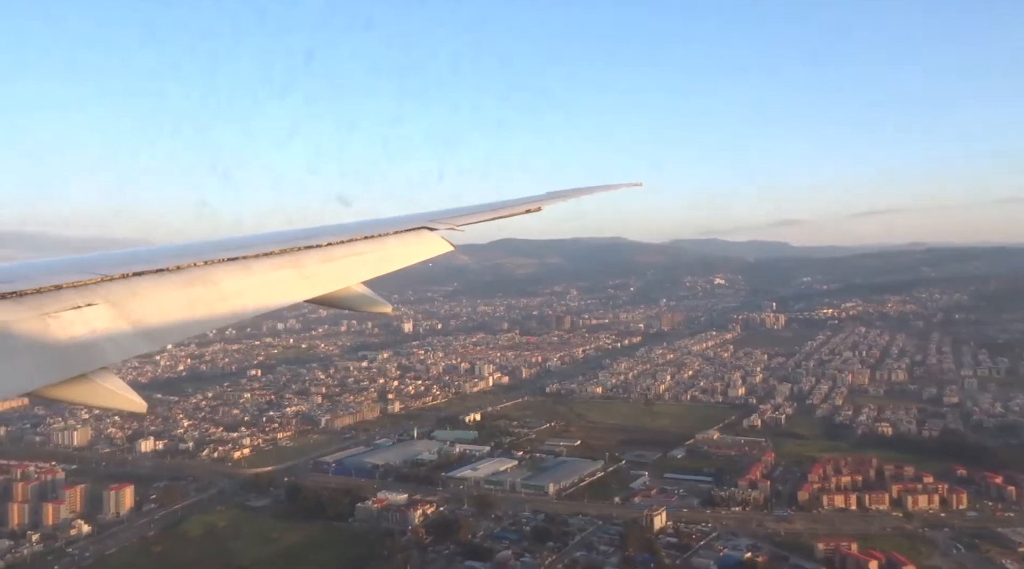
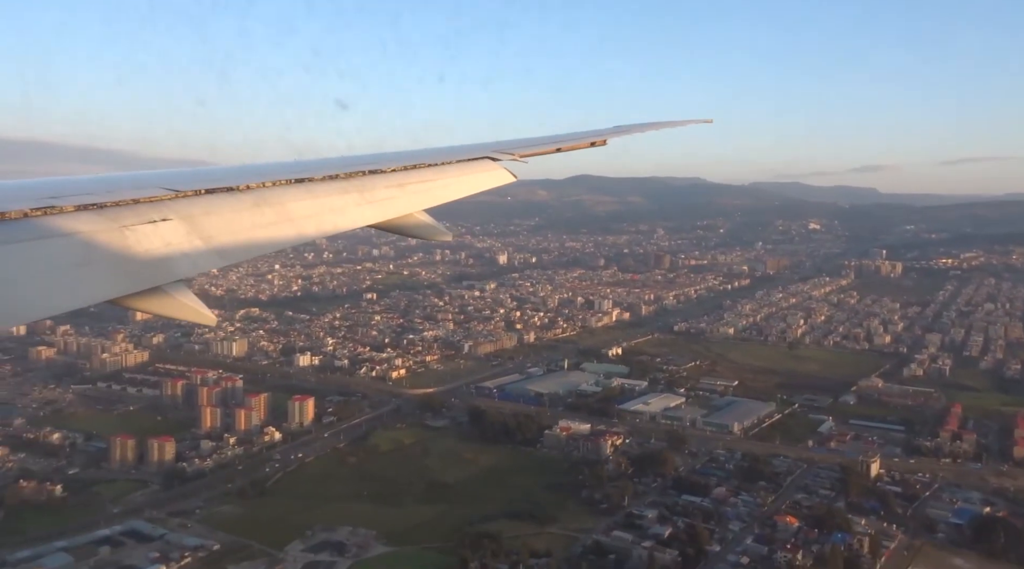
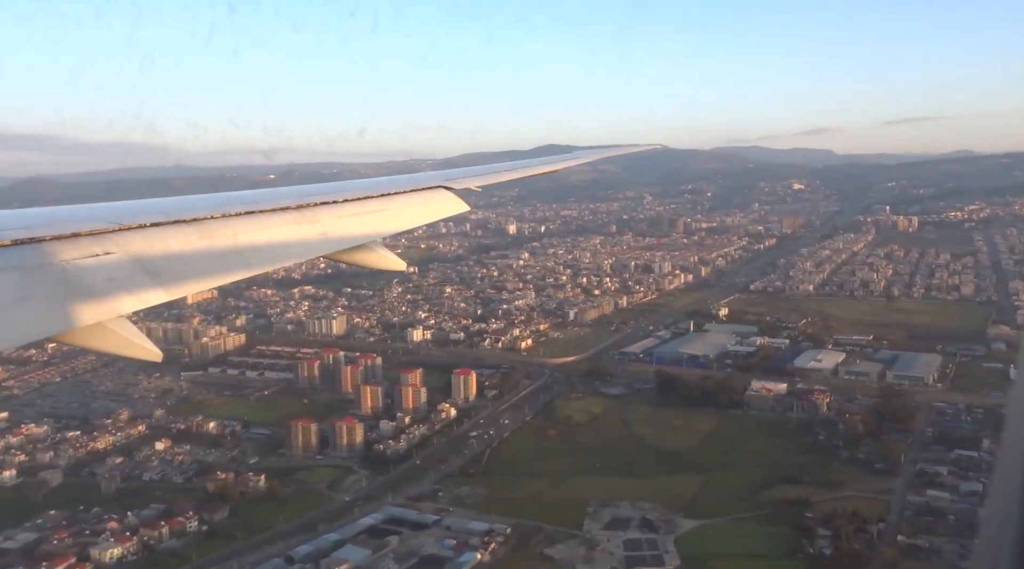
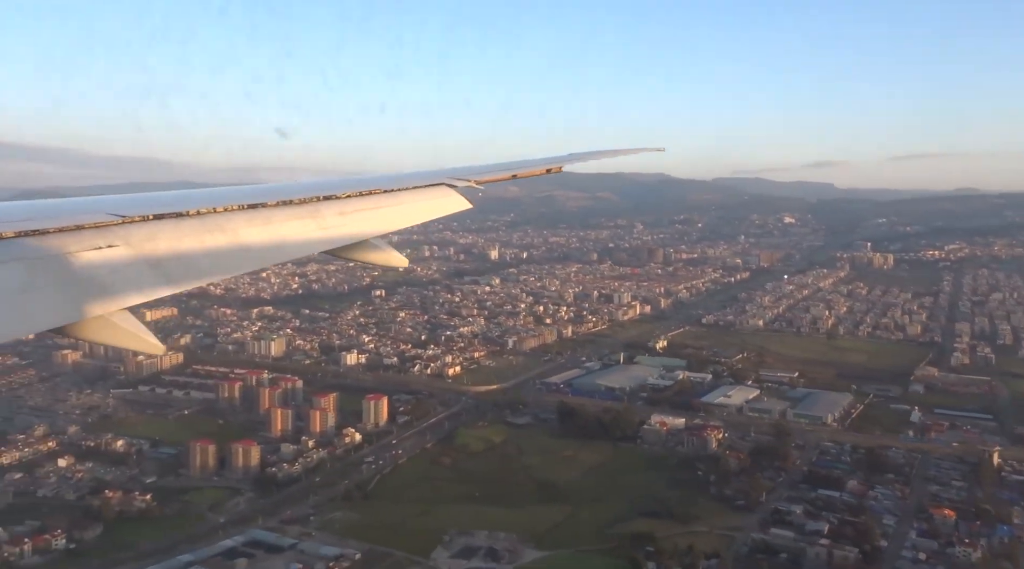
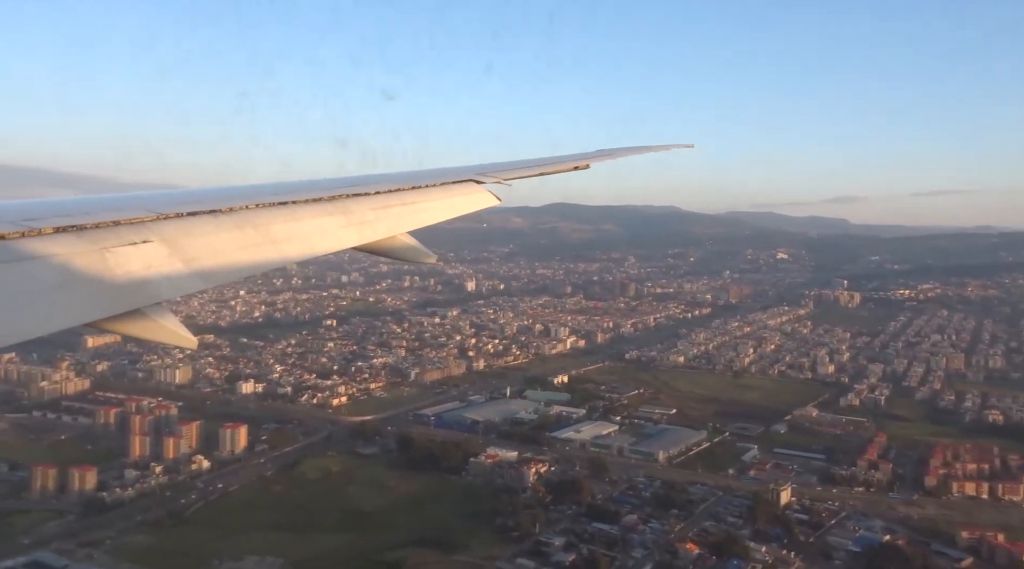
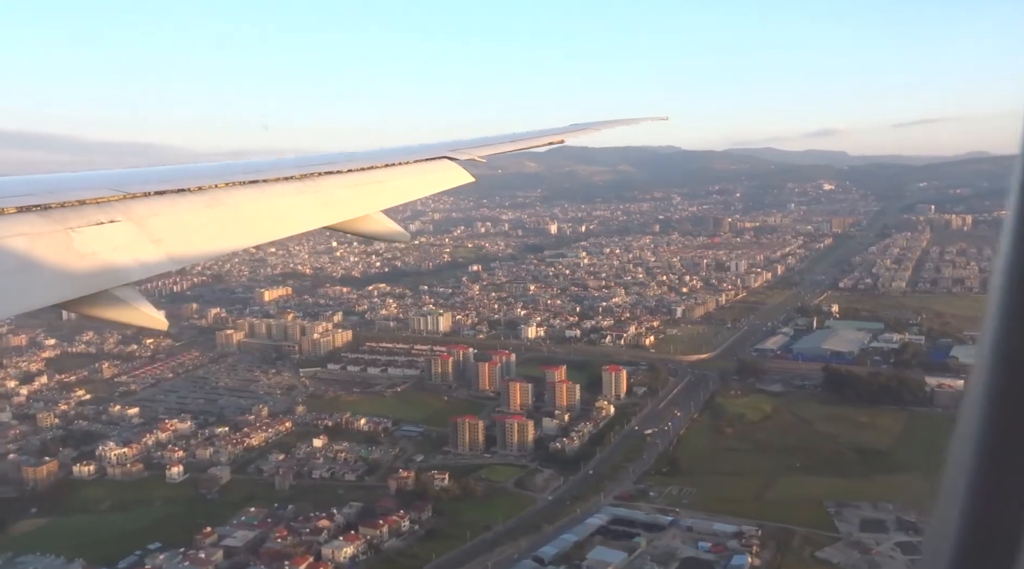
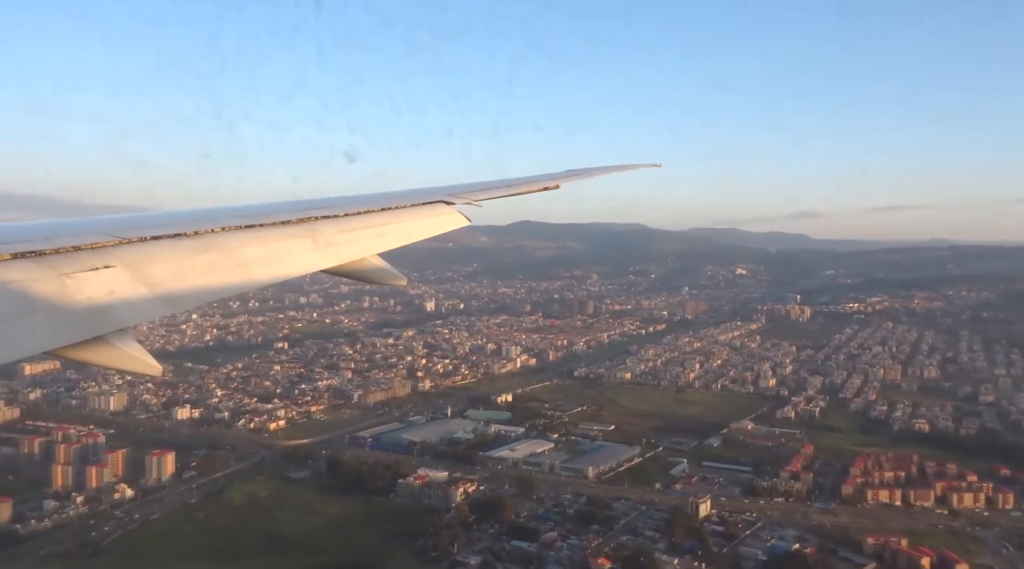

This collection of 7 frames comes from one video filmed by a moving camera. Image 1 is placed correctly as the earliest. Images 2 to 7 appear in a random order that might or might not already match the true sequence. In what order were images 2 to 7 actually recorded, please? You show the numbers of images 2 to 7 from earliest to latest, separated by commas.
7, 5, 2, 4, 3, 6
